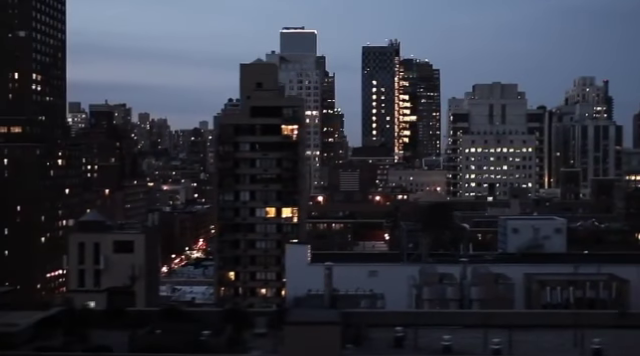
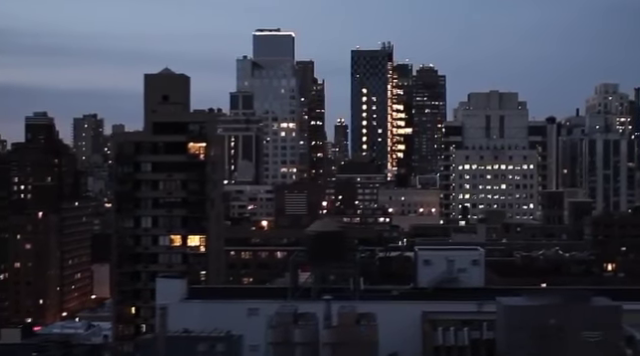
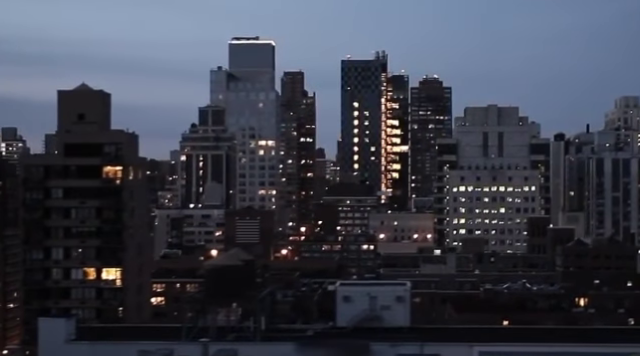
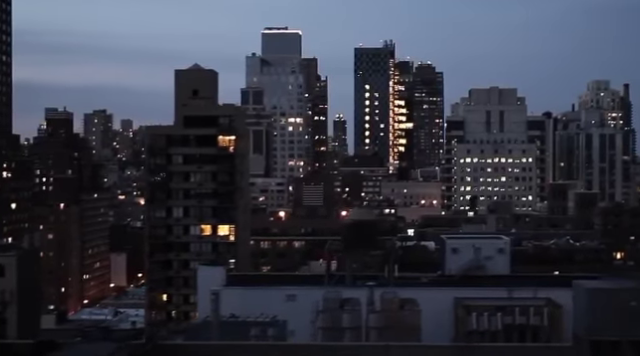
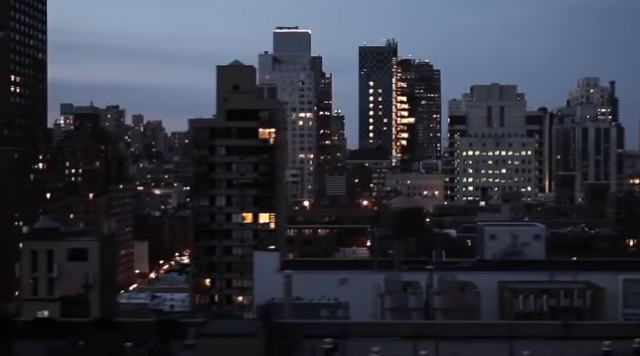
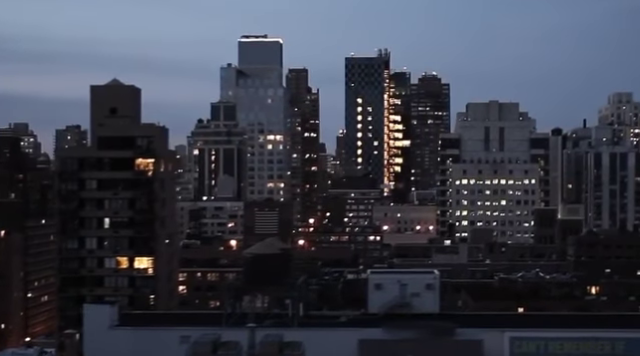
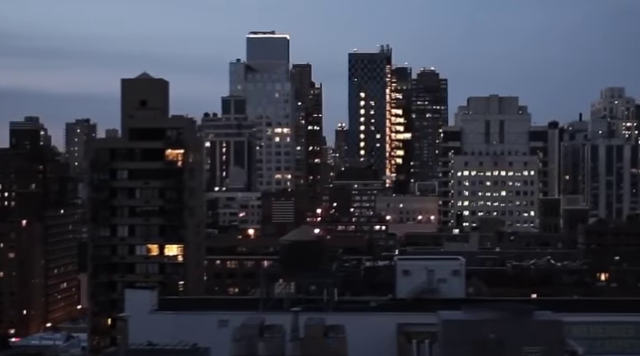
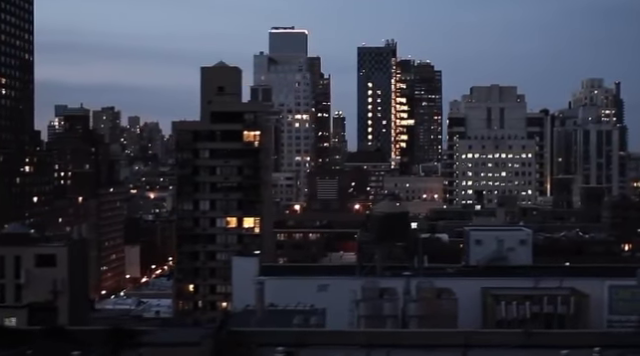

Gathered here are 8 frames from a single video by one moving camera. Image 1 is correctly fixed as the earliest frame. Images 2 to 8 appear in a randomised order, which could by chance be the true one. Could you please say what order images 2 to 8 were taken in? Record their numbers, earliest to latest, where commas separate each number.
5, 8, 4, 2, 7, 6, 3
